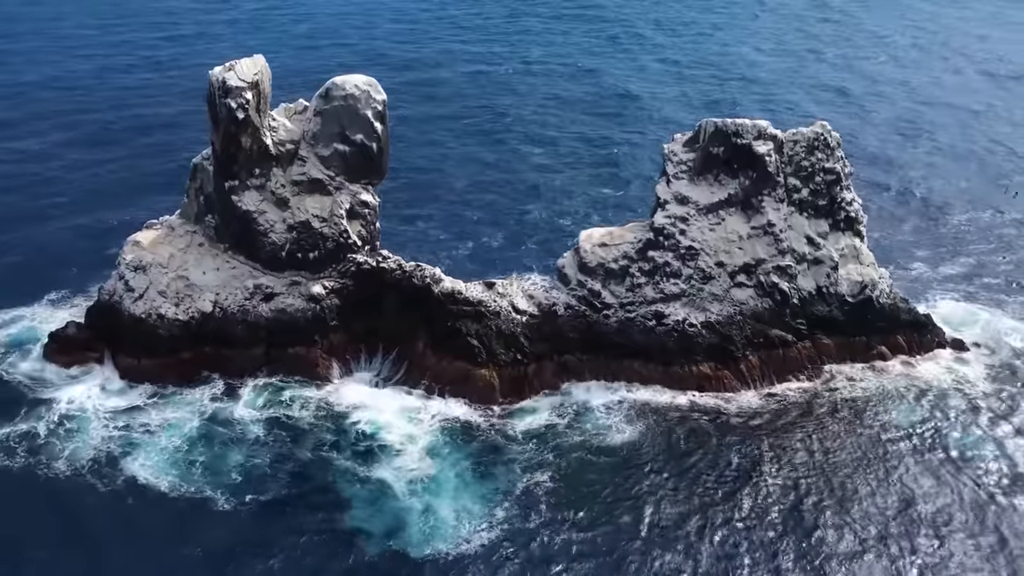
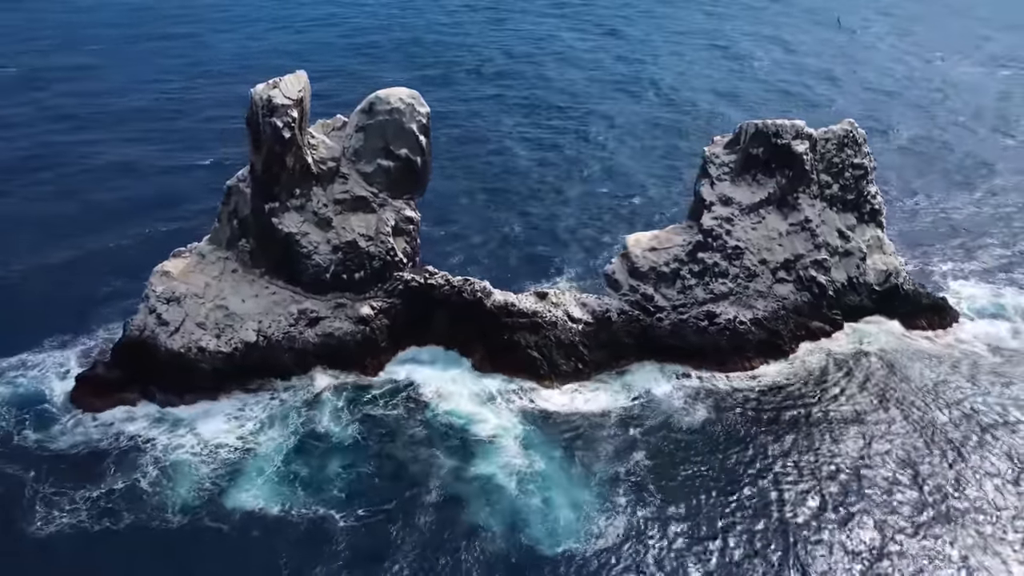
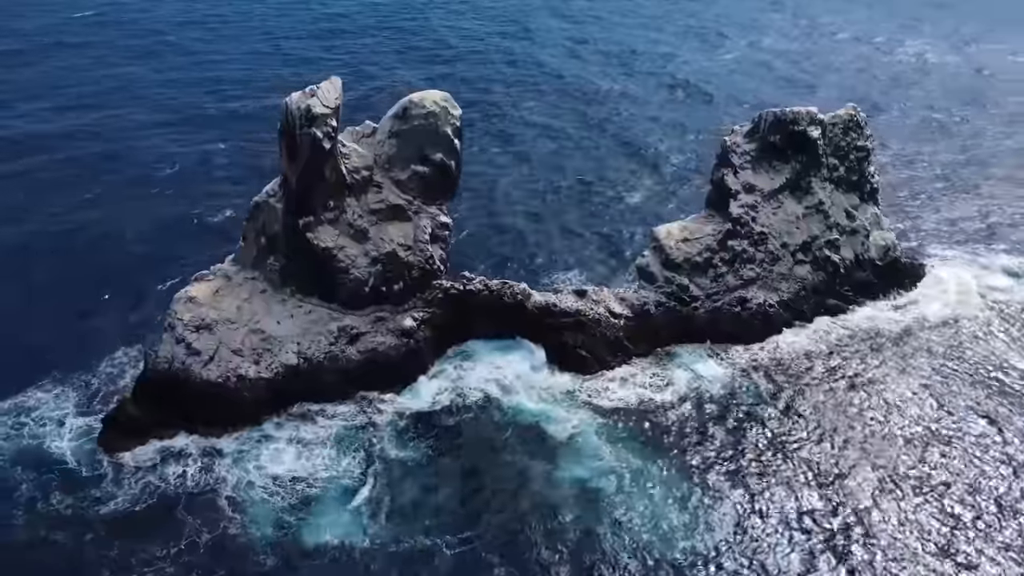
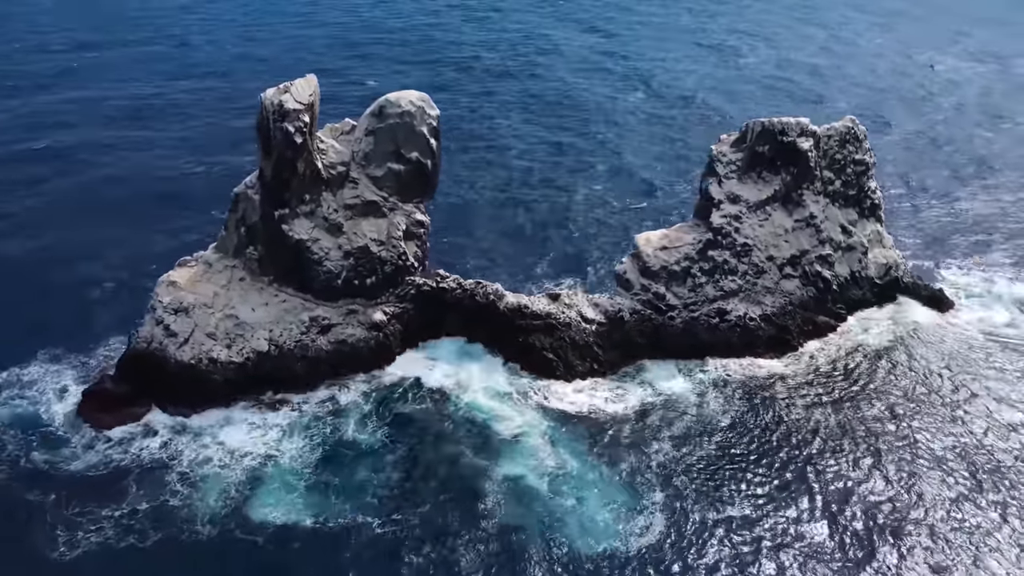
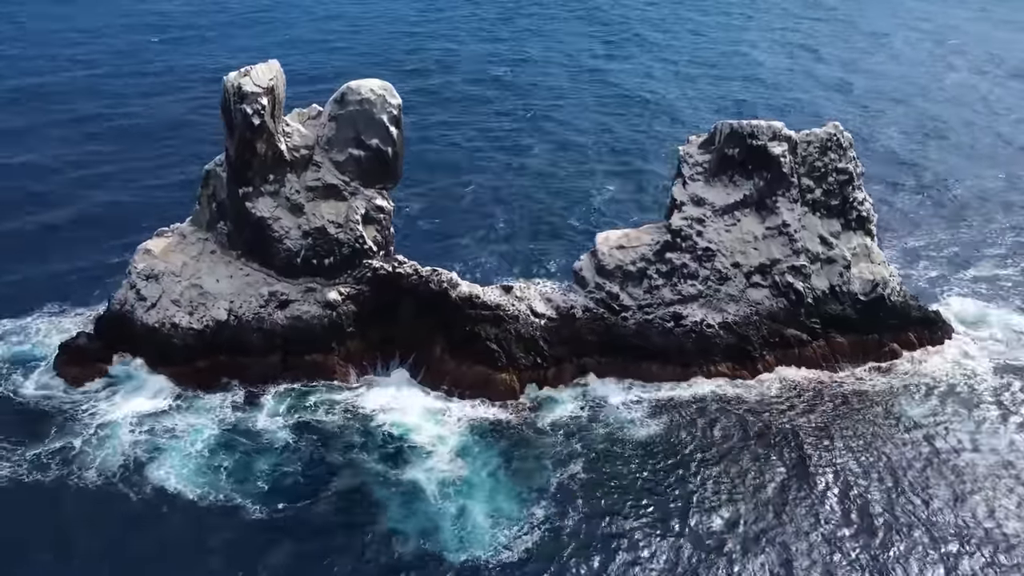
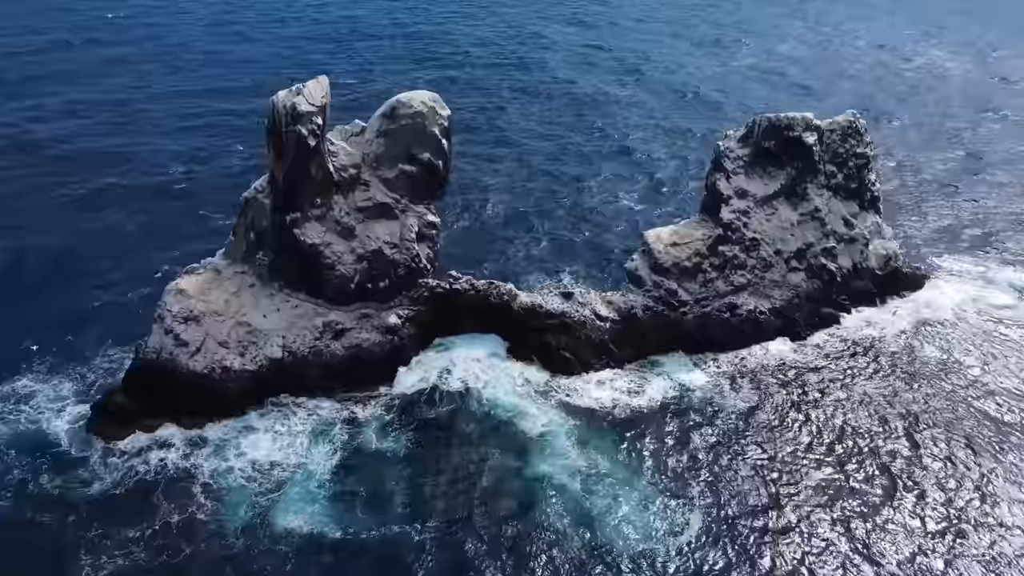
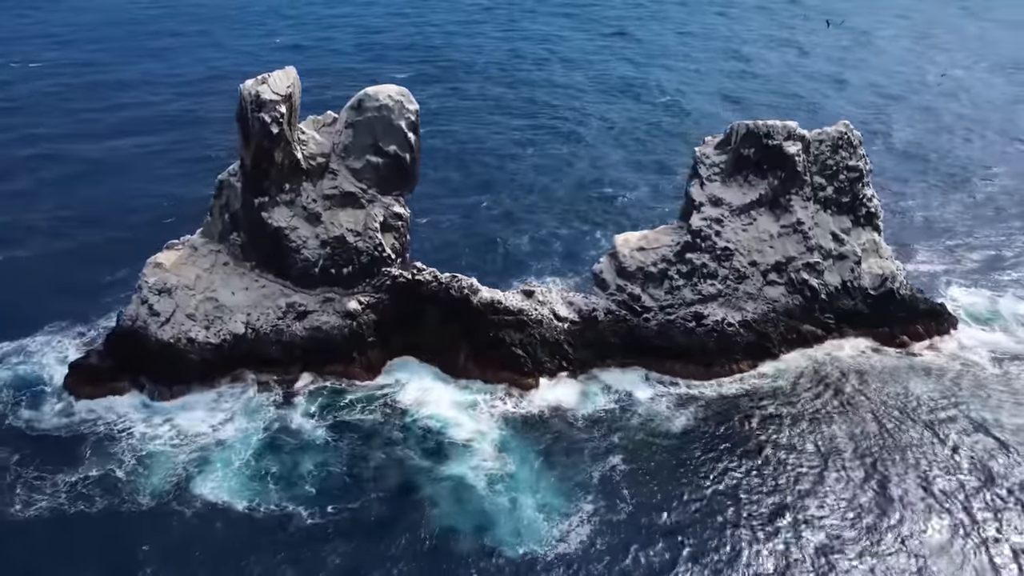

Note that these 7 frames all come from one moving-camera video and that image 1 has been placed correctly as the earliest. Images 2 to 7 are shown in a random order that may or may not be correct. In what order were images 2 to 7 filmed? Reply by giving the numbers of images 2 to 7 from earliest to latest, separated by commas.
5, 7, 2, 4, 6, 3
